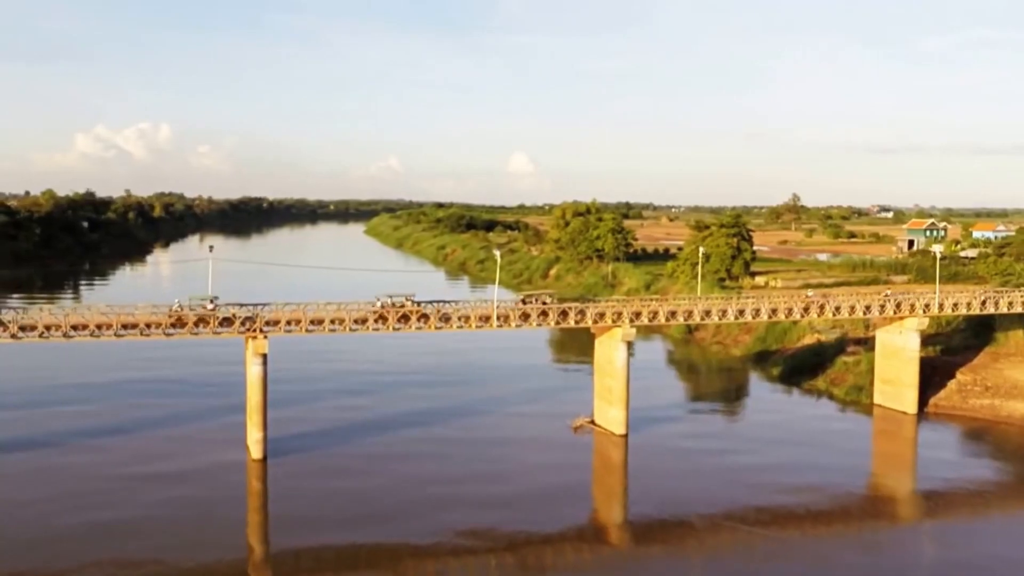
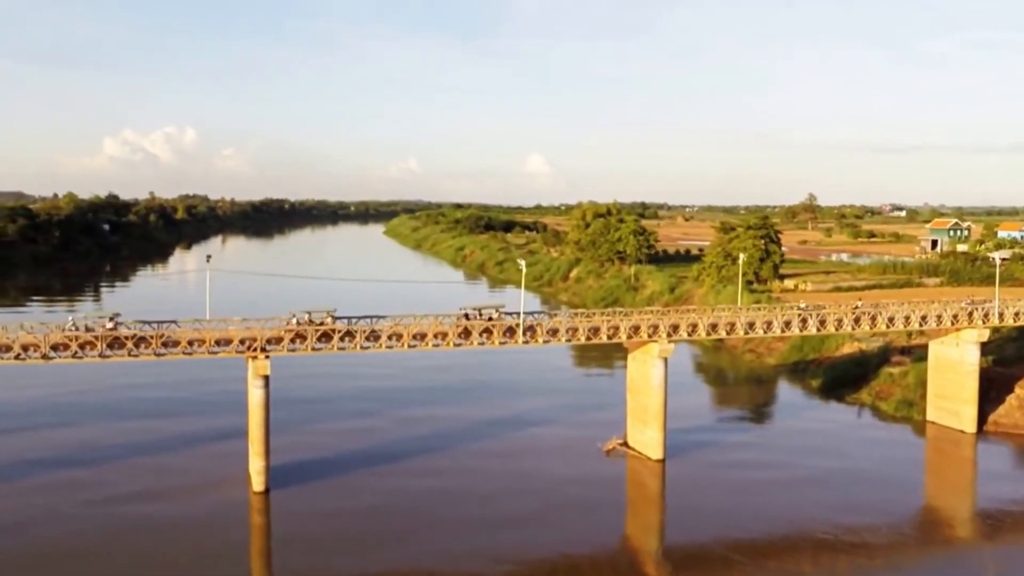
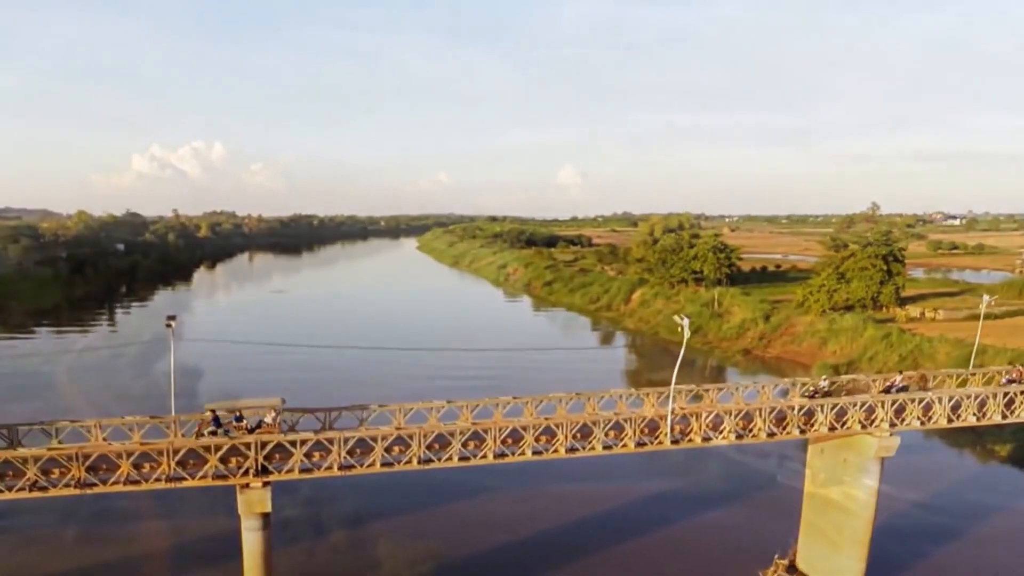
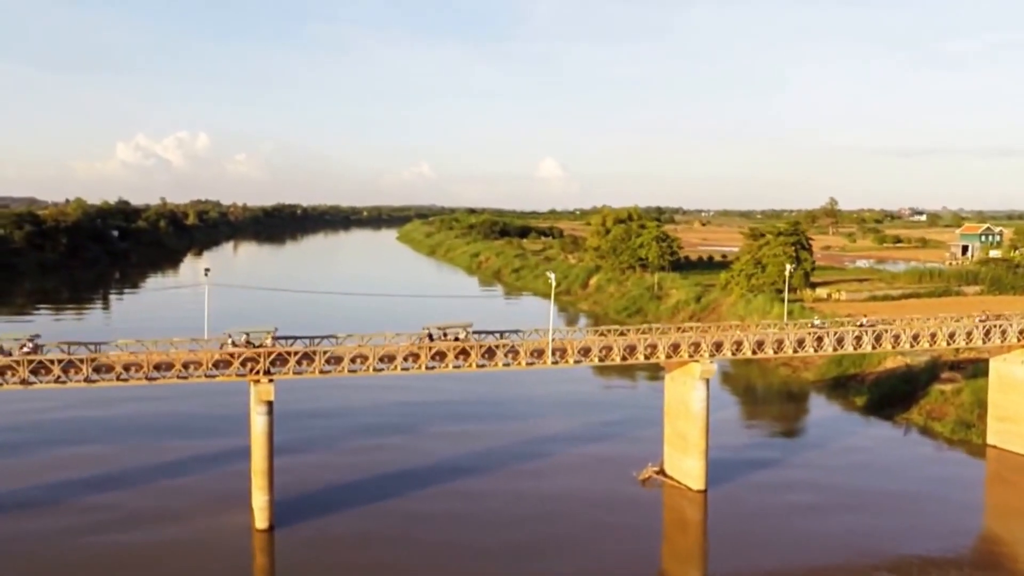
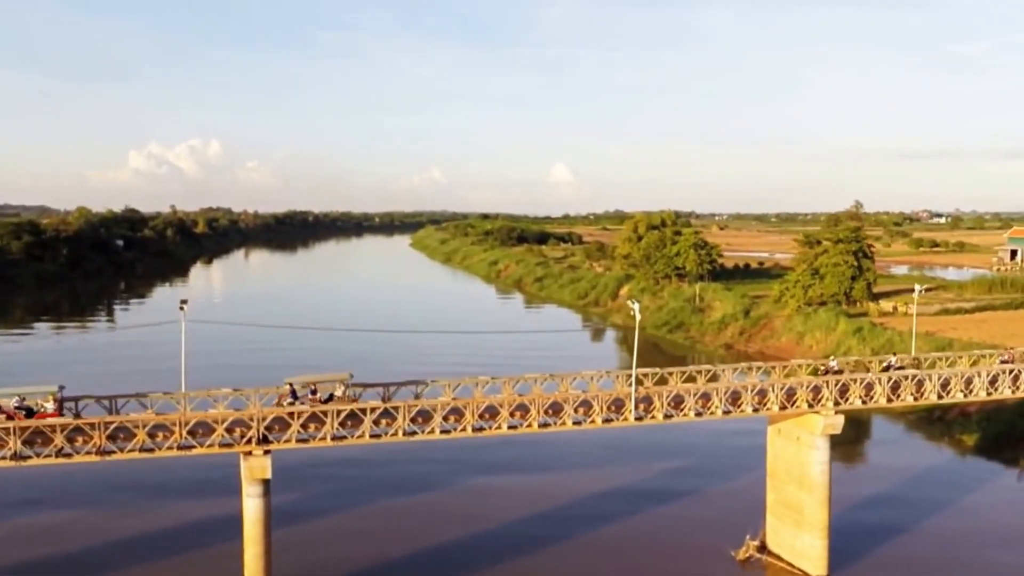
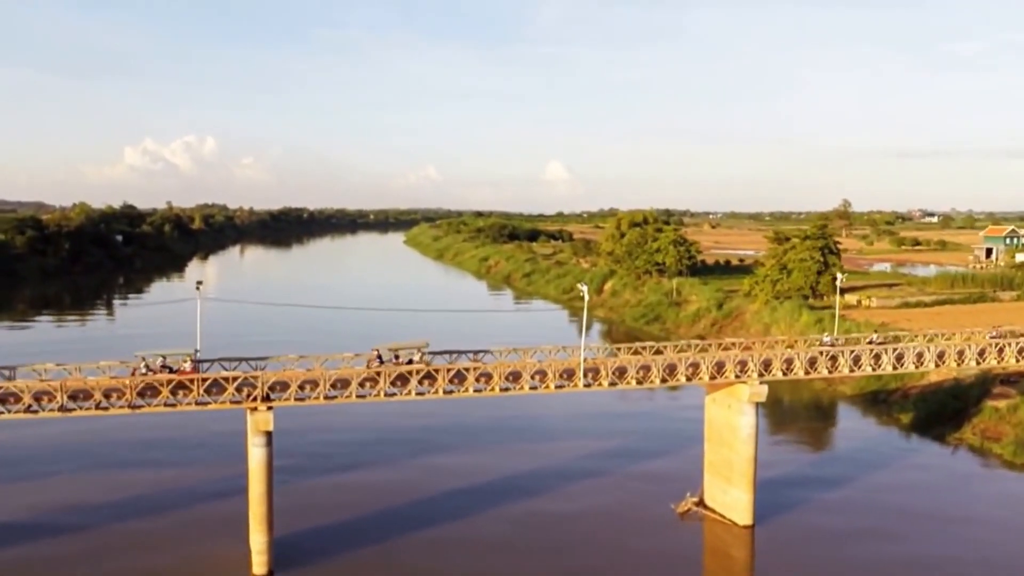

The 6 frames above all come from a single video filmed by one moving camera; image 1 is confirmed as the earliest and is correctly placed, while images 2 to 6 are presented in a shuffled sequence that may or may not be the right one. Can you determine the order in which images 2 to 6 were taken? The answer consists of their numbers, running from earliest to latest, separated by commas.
2, 4, 6, 5, 3
